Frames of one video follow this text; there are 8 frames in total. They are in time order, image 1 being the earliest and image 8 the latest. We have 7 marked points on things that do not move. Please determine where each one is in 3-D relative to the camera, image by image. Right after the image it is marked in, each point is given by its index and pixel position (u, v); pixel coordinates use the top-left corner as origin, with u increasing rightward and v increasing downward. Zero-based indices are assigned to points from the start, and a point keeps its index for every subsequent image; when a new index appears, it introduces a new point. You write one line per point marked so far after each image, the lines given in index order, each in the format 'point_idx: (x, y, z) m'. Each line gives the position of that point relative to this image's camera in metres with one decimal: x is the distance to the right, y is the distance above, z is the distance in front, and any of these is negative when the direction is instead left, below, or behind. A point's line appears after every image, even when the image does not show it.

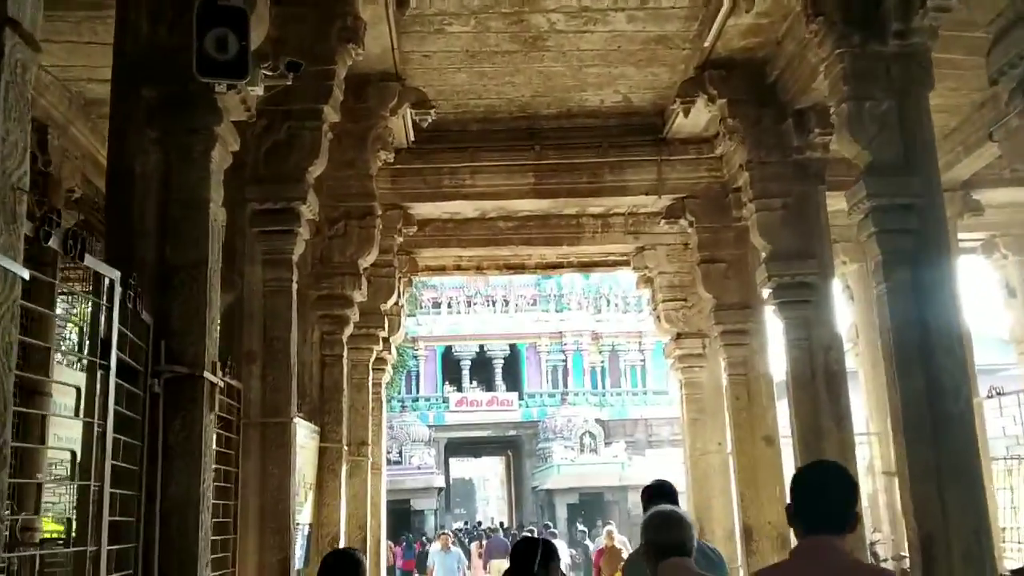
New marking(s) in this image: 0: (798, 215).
0: (+1.9, +0.5, +6.1) m
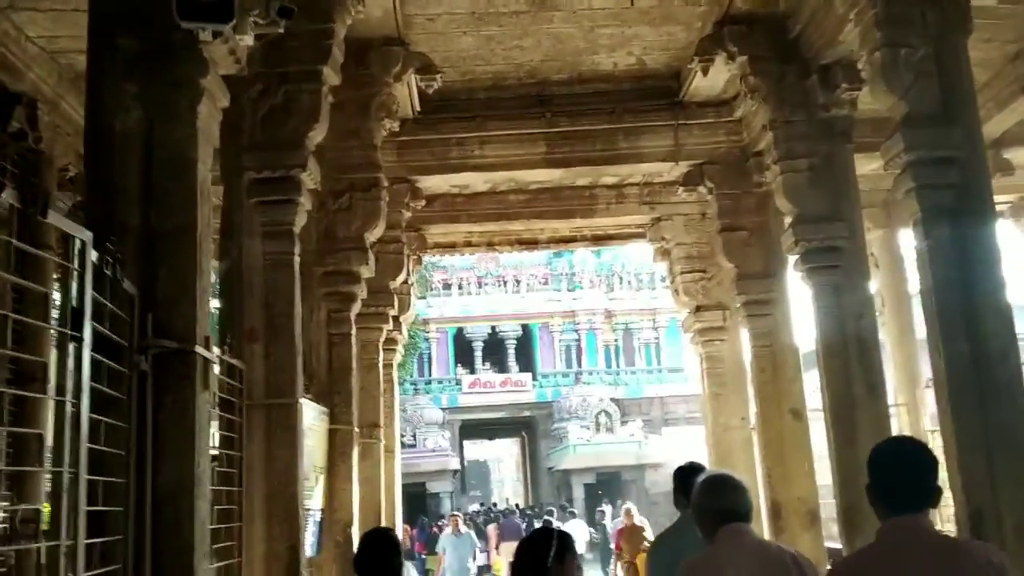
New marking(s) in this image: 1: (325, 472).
0: (+2.0, +0.7, +5.8) m
1: (-1.1, -1.1, +5.4) m
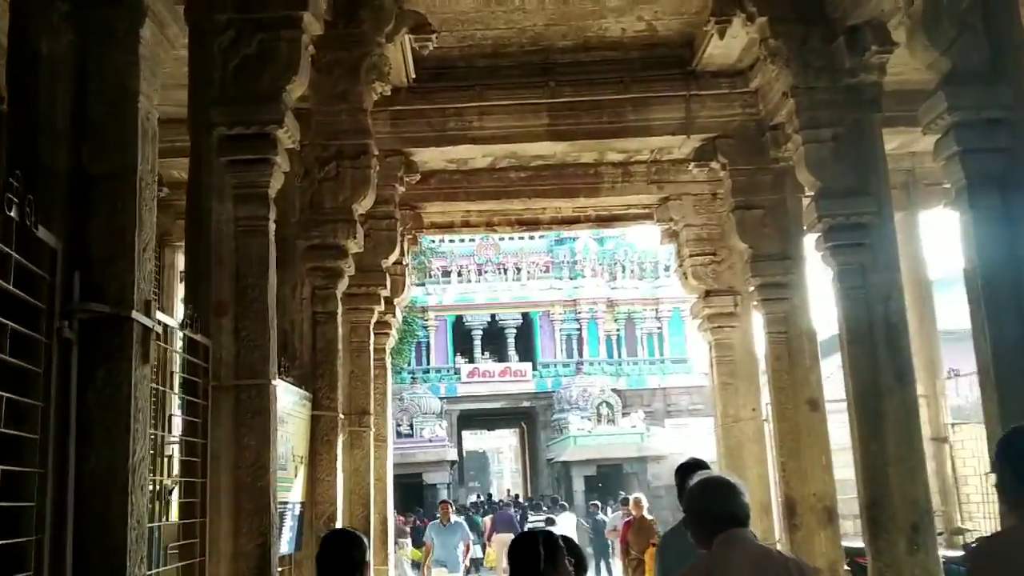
0: (+2.0, +0.8, +5.4) m
1: (-1.1, -0.9, +4.9) m
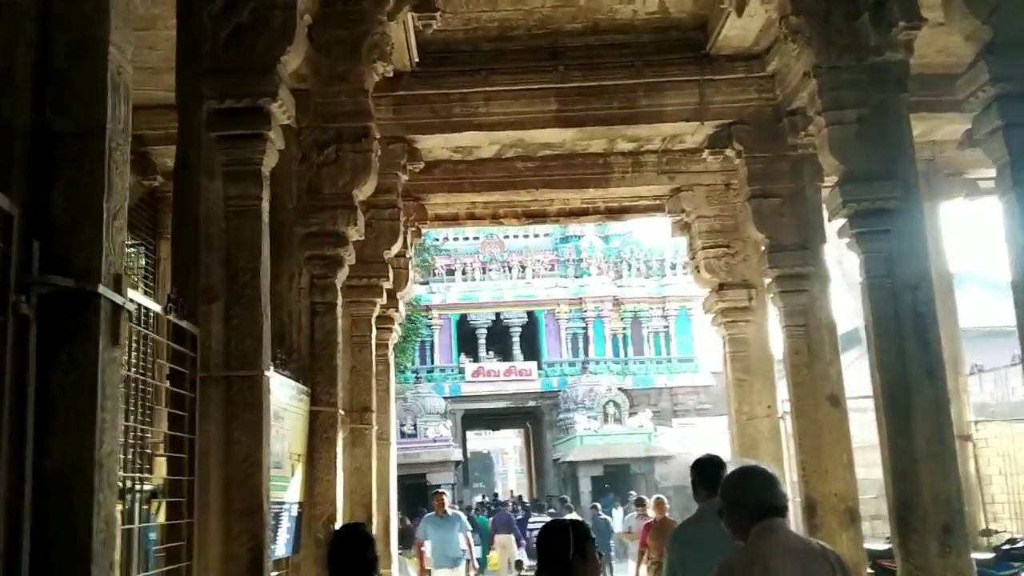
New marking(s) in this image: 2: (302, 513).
0: (+2.0, +0.9, +5.1) m
1: (-1.1, -0.9, +4.7) m
2: (-1.1, -1.1, +4.6) m
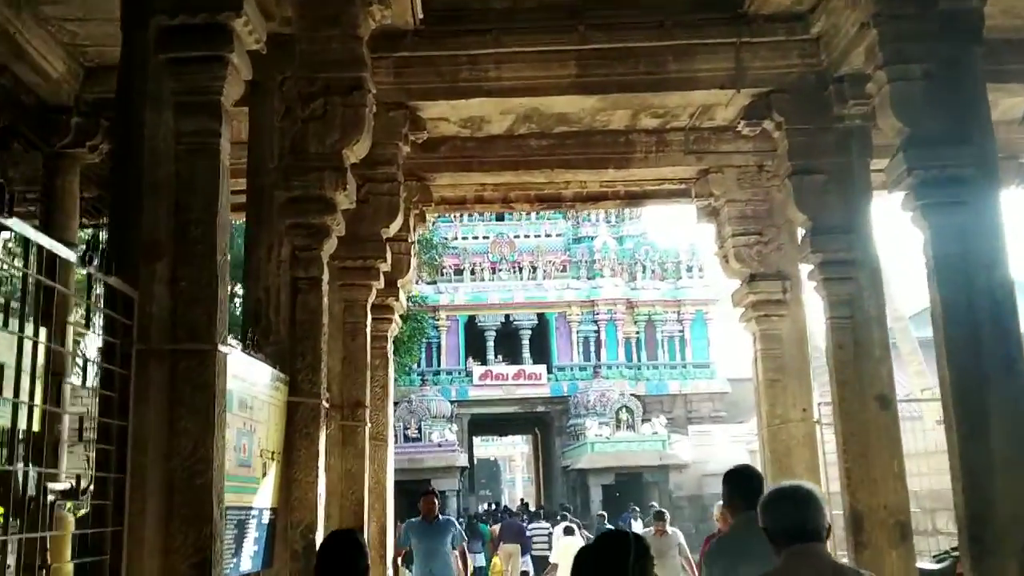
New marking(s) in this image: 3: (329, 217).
0: (+2.1, +1.0, +4.5) m
1: (-1.0, -0.7, +4.0) m
2: (-1.0, -1.0, +4.0) m
3: (-0.9, +0.3, +4.4) m
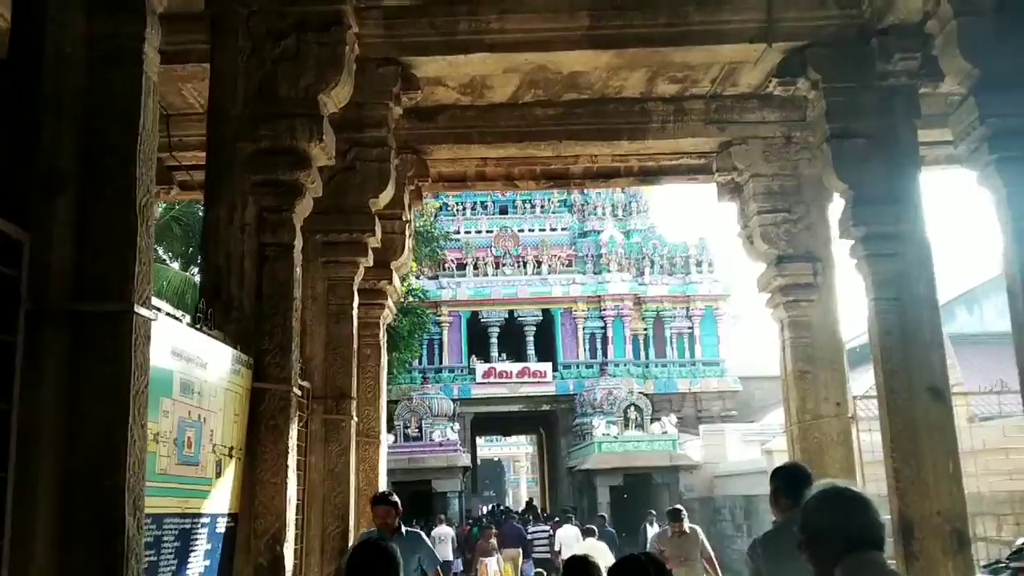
0: (+2.1, +1.1, +3.8) m
1: (-1.0, -0.6, +3.4) m
2: (-1.0, -0.9, +3.3) m
3: (-0.8, +0.5, +3.7) m
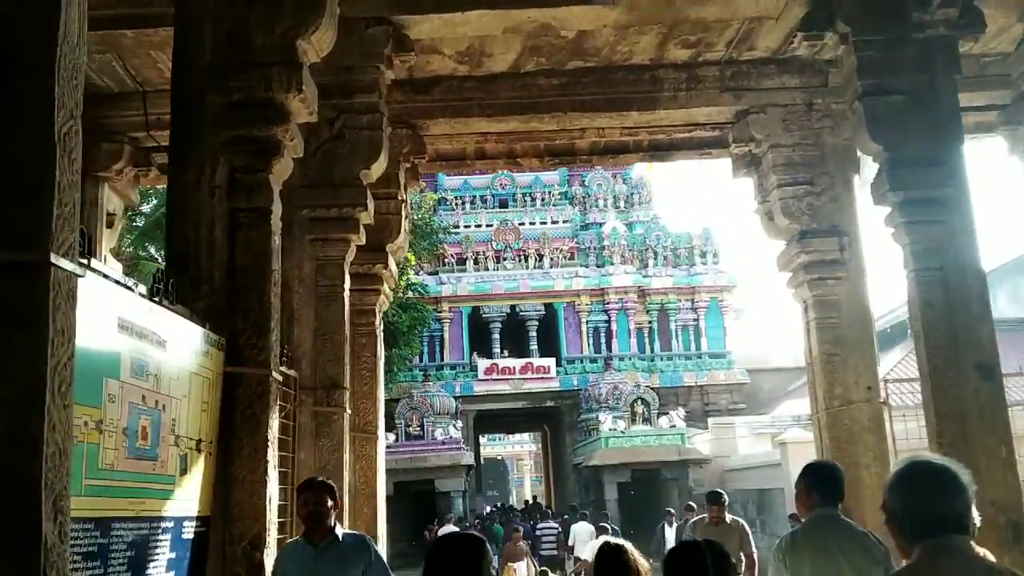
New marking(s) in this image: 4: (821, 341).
0: (+2.1, +1.3, +3.4) m
1: (-1.0, -0.5, +2.9) m
2: (-1.0, -0.8, +2.9) m
3: (-0.8, +0.6, +3.3) m
4: (+2.0, -0.3, +6.0) m
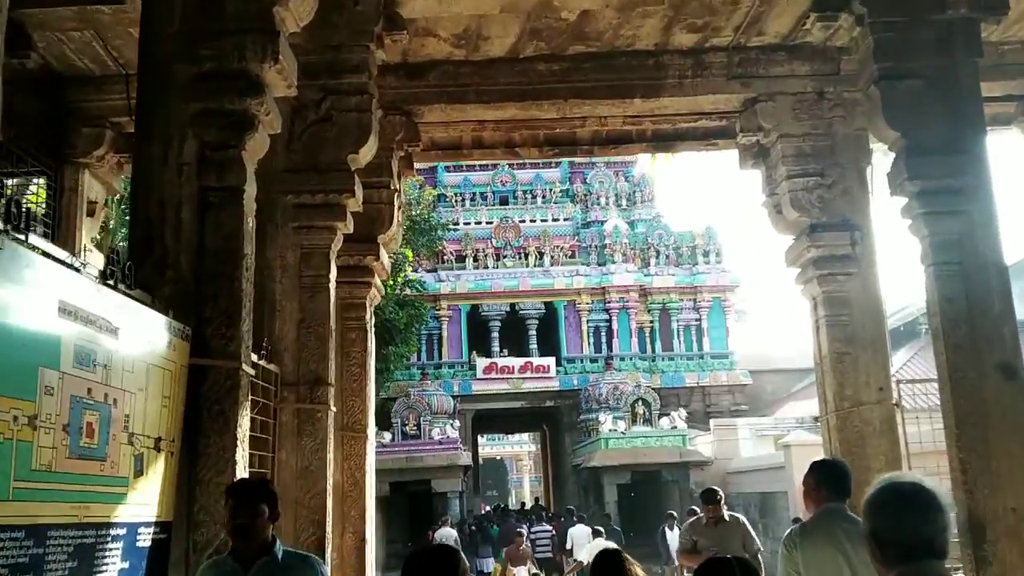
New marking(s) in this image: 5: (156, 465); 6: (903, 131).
0: (+2.1, +1.3, +3.1) m
1: (-1.0, -0.5, +2.7) m
2: (-1.0, -0.7, +2.6) m
3: (-0.8, +0.6, +3.0) m
4: (+2.0, -0.3, +5.8) m
5: (-1.0, -0.5, +2.6) m
6: (+1.9, +0.8, +4.5) m
